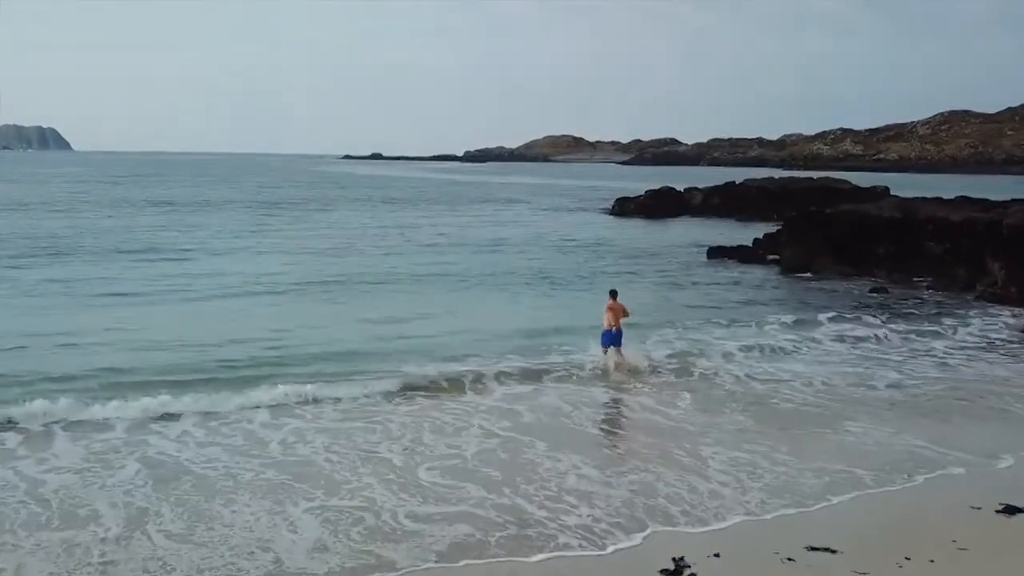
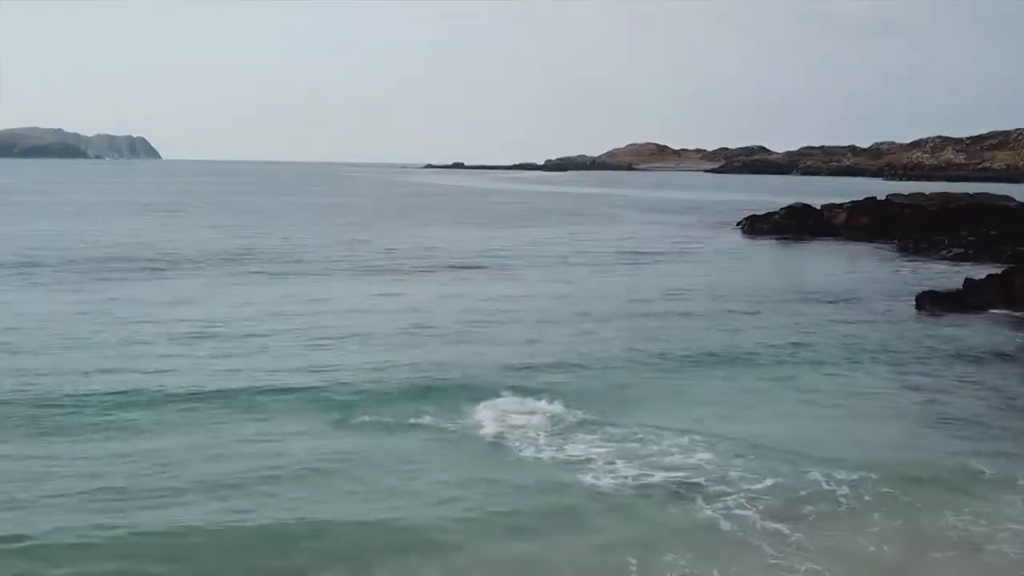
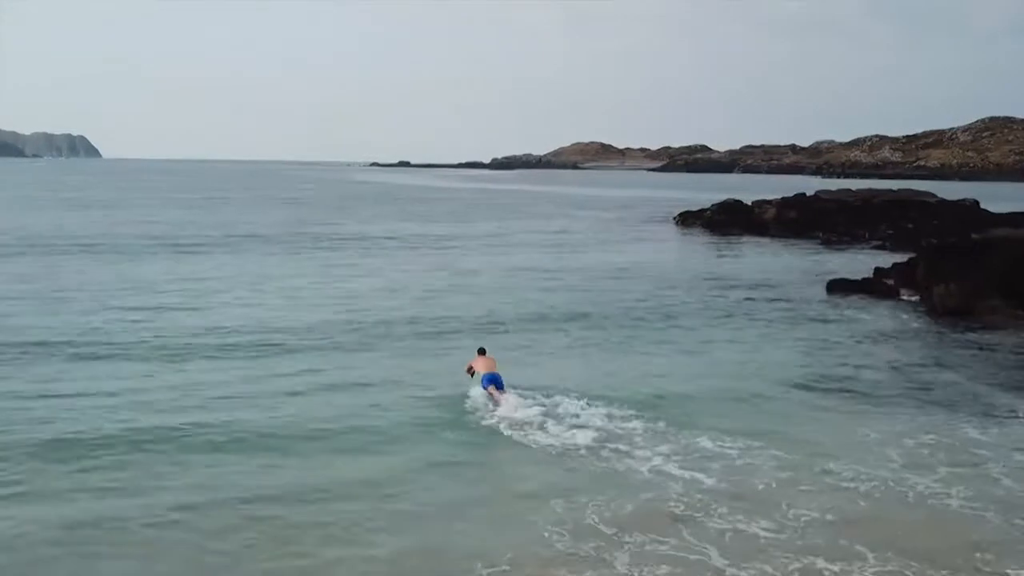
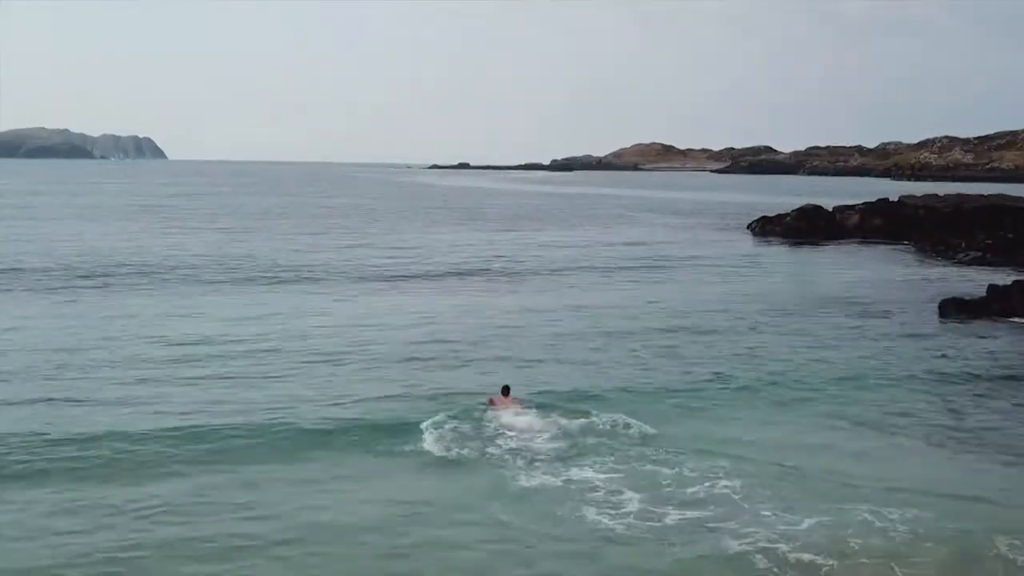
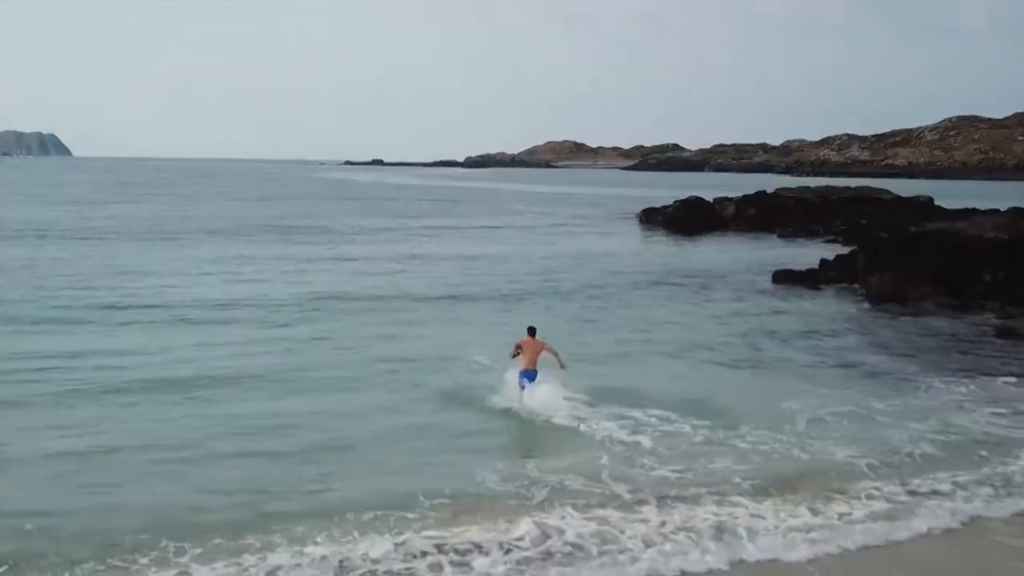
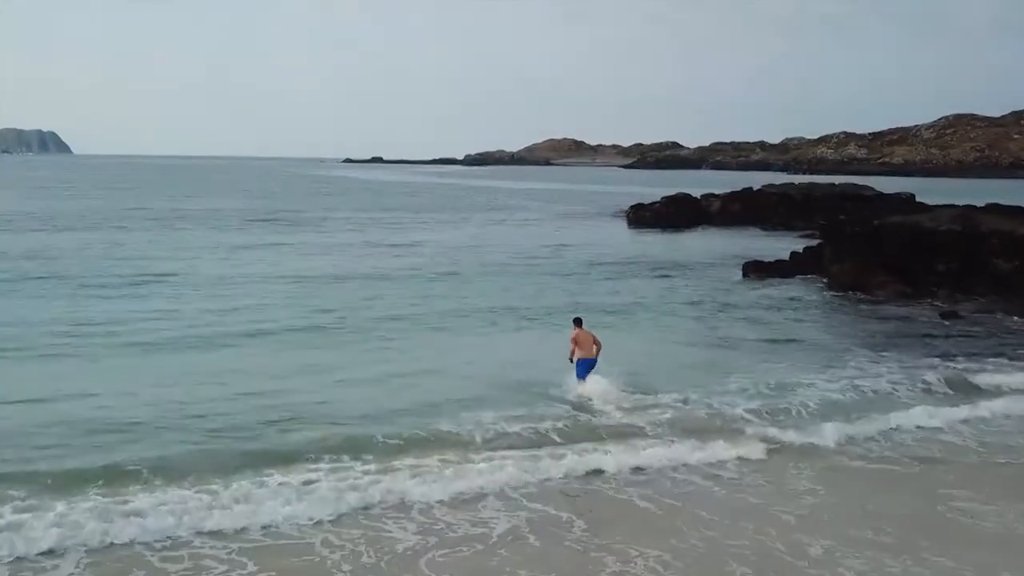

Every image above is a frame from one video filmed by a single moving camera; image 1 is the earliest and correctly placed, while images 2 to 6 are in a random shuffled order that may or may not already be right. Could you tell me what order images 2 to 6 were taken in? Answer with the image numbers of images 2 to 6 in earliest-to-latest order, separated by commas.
6, 5, 3, 2, 4
